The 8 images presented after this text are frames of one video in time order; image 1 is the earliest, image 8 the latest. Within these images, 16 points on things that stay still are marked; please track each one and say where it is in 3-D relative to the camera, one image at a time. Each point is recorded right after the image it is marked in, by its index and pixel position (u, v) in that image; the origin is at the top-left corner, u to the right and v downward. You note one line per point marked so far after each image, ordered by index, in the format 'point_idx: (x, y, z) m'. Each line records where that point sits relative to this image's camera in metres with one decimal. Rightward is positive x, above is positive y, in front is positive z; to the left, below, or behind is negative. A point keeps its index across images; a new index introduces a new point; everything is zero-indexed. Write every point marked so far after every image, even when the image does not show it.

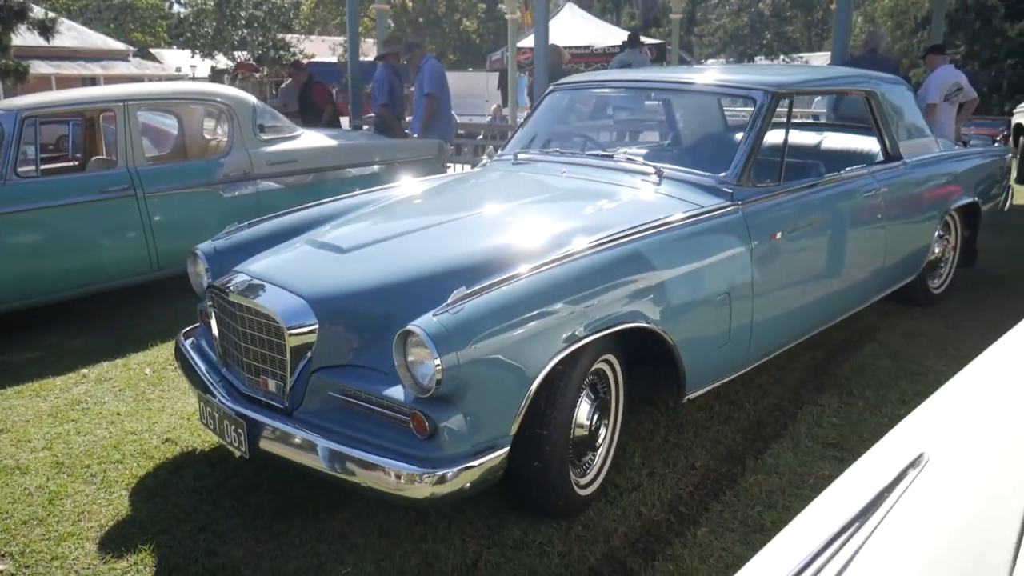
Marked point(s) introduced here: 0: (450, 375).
0: (-0.2, -0.3, +2.6) m
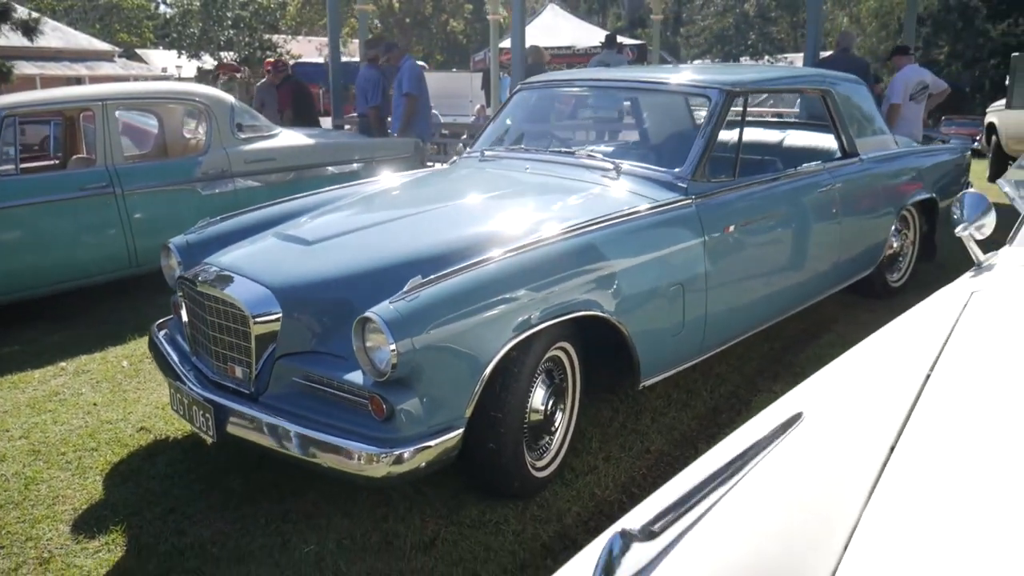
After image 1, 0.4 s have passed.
0: (-0.3, -0.2, +2.7) m
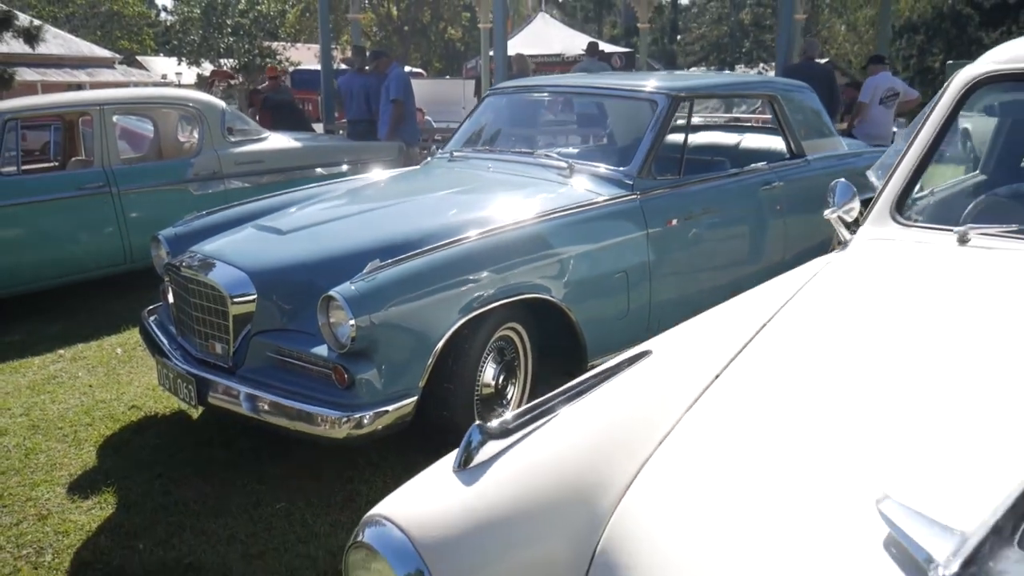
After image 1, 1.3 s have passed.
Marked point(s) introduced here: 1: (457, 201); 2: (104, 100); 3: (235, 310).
0: (-0.5, -0.2, +3.1) m
1: (-0.2, +0.4, +4.1) m
2: (-2.9, +1.4, +6.5) m
3: (-1.1, -0.1, +3.4) m
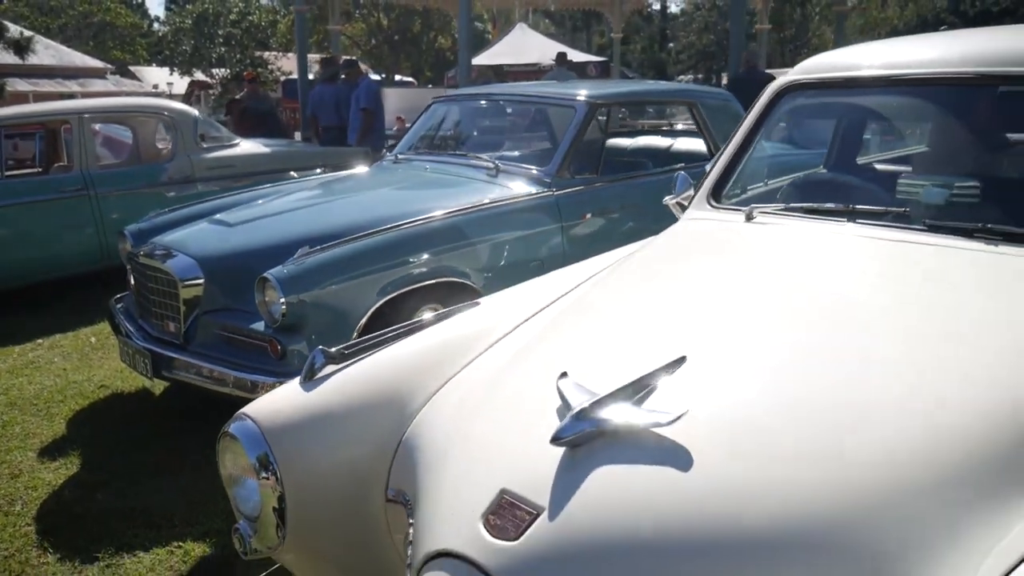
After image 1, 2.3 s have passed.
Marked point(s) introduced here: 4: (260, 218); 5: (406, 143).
0: (-0.9, -0.1, +3.5) m
1: (-0.6, +0.5, +4.6) m
2: (-3.3, +1.4, +6.9) m
3: (-1.4, 0.0, +3.9) m
4: (-1.2, +0.3, +4.3) m
5: (-0.7, +0.9, +5.8) m
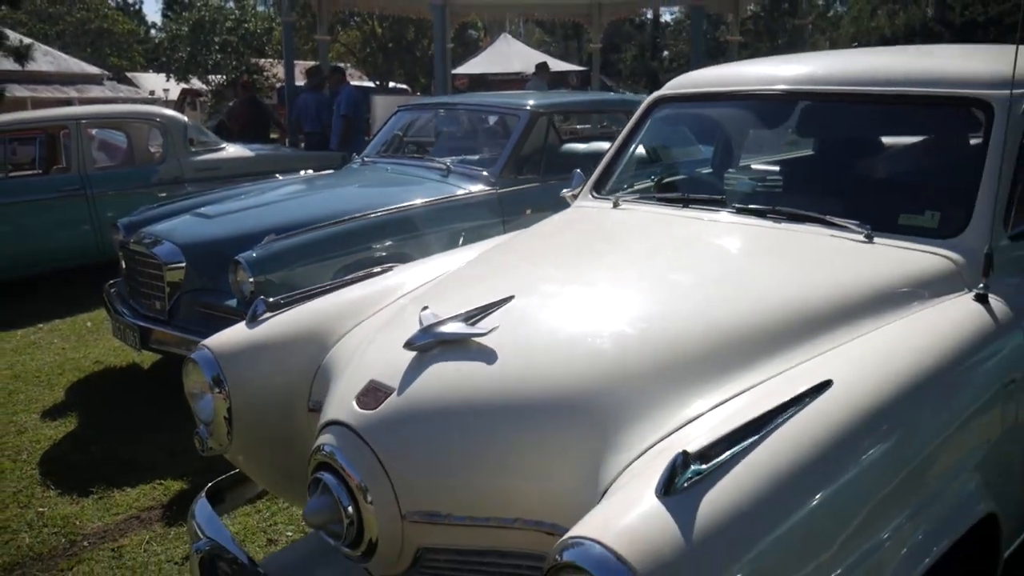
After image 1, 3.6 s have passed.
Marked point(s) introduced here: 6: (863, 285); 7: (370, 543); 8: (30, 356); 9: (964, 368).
0: (-1.2, 0.0, +4.1) m
1: (-0.9, +0.5, +5.2) m
2: (-3.6, +1.5, +7.5) m
3: (-1.7, +0.1, +4.5) m
4: (-1.5, +0.4, +4.9) m
5: (-1.0, +1.0, +6.4) m
6: (+0.9, 0.0, +2.2) m
7: (-0.3, -0.5, +1.8) m
8: (-3.0, -0.4, +5.6) m
9: (+1.0, -0.2, +2.0) m
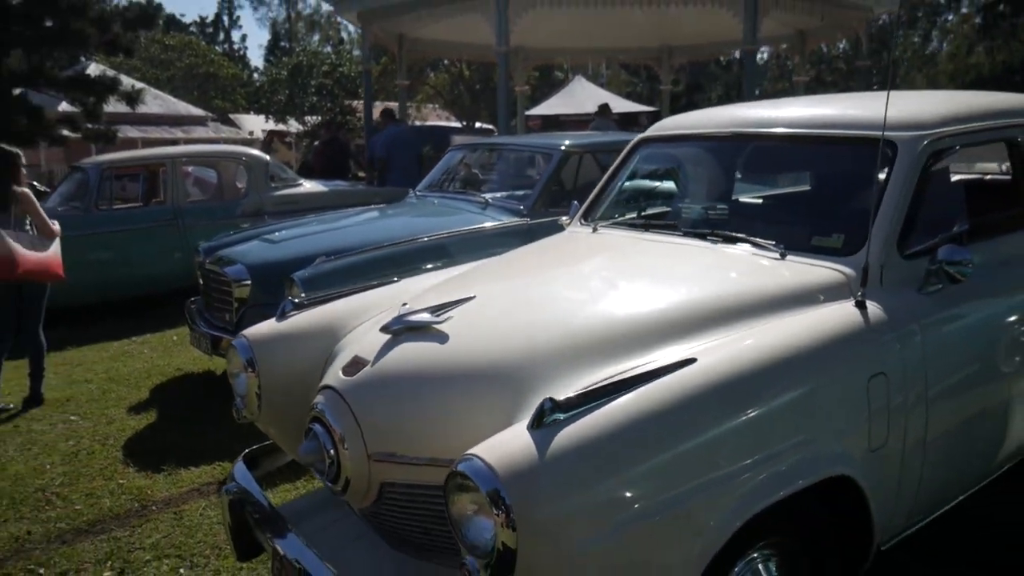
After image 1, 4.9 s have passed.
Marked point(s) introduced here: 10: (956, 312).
0: (-1.1, -0.1, +4.8) m
1: (-0.7, +0.4, +5.8) m
2: (-3.2, +1.3, +8.5) m
3: (-1.6, 0.0, +5.2) m
4: (-1.3, +0.3, +5.6) m
5: (-0.6, +0.8, +7.0) m
6: (+0.7, 0.0, +2.7) m
7: (-0.4, -0.5, +2.4) m
8: (-2.8, -0.5, +6.4) m
9: (+0.9, -0.2, +2.4) m
10: (+1.4, -0.1, +2.8) m
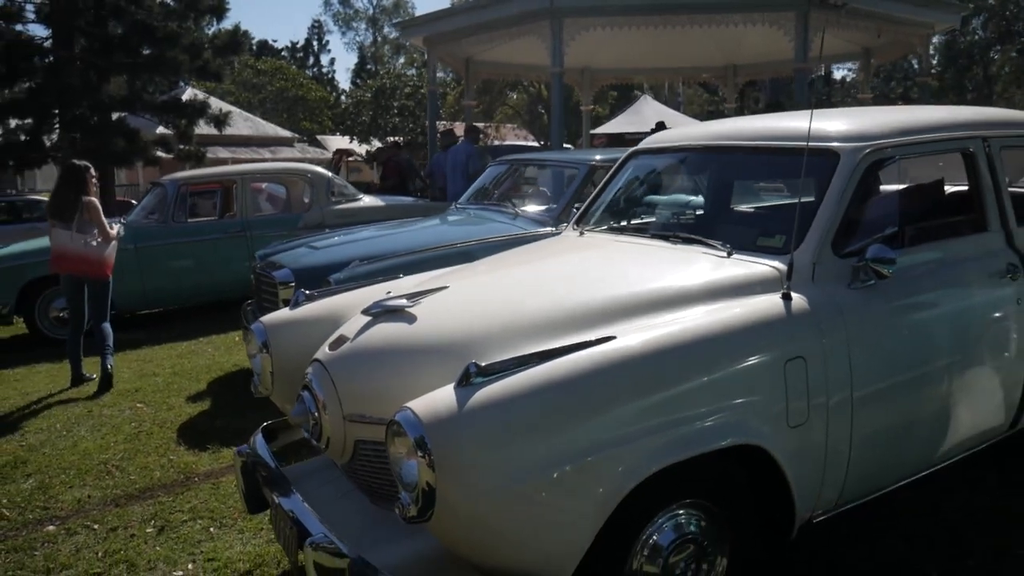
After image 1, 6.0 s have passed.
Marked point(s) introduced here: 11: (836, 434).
0: (-1.0, -0.1, +5.3) m
1: (-0.5, +0.4, +6.3) m
2: (-2.7, +1.2, +9.1) m
3: (-1.5, 0.0, +5.7) m
4: (-1.2, +0.3, +6.1) m
5: (-0.3, +0.8, +7.5) m
6: (+0.6, 0.0, +3.0) m
7: (-0.6, -0.5, +2.8) m
8: (-2.5, -0.6, +7.0) m
9: (+0.7, -0.2, +2.7) m
10: (+1.3, -0.1, +3.1) m
11: (+1.1, -0.5, +2.9) m
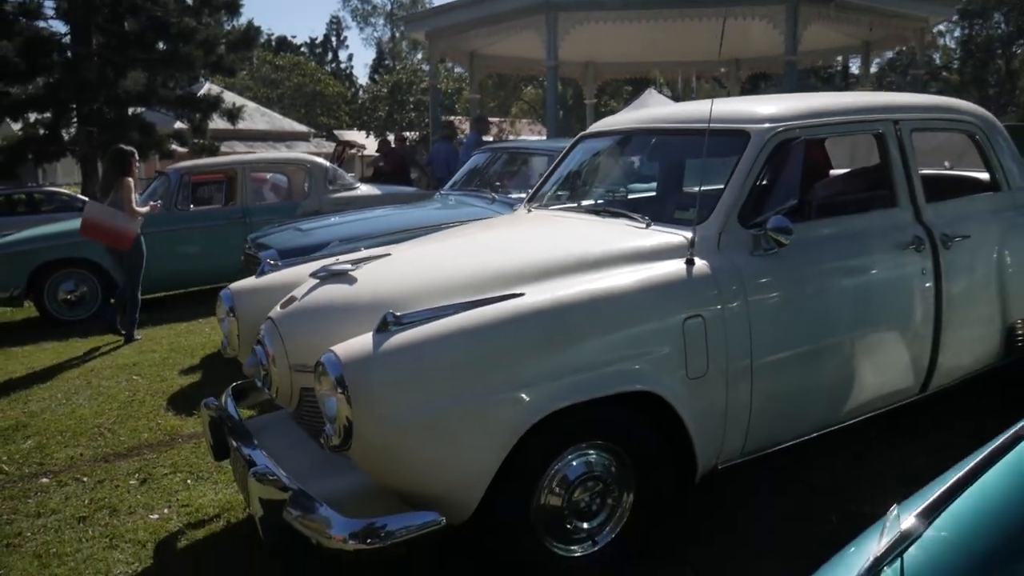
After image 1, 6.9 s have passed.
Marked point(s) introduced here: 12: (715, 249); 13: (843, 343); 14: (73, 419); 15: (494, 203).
0: (-1.2, +0.1, +5.6) m
1: (-0.7, +0.5, +6.6) m
2: (-2.8, +1.4, +9.5) m
3: (-1.6, +0.1, +6.1) m
4: (-1.3, +0.4, +6.5) m
5: (-0.5, +0.9, +7.8) m
6: (+0.4, +0.1, +3.3) m
7: (-0.8, -0.3, +3.1) m
8: (-2.7, -0.4, +7.4) m
9: (+0.5, 0.0, +3.0) m
10: (+1.0, +0.1, +3.4) m
11: (+0.8, -0.4, +3.2) m
12: (+0.8, +0.1, +3.3) m
13: (+1.3, -0.2, +3.5) m
14: (-2.6, -0.8, +5.3) m
15: (-0.2, +0.6, +6.8) m
